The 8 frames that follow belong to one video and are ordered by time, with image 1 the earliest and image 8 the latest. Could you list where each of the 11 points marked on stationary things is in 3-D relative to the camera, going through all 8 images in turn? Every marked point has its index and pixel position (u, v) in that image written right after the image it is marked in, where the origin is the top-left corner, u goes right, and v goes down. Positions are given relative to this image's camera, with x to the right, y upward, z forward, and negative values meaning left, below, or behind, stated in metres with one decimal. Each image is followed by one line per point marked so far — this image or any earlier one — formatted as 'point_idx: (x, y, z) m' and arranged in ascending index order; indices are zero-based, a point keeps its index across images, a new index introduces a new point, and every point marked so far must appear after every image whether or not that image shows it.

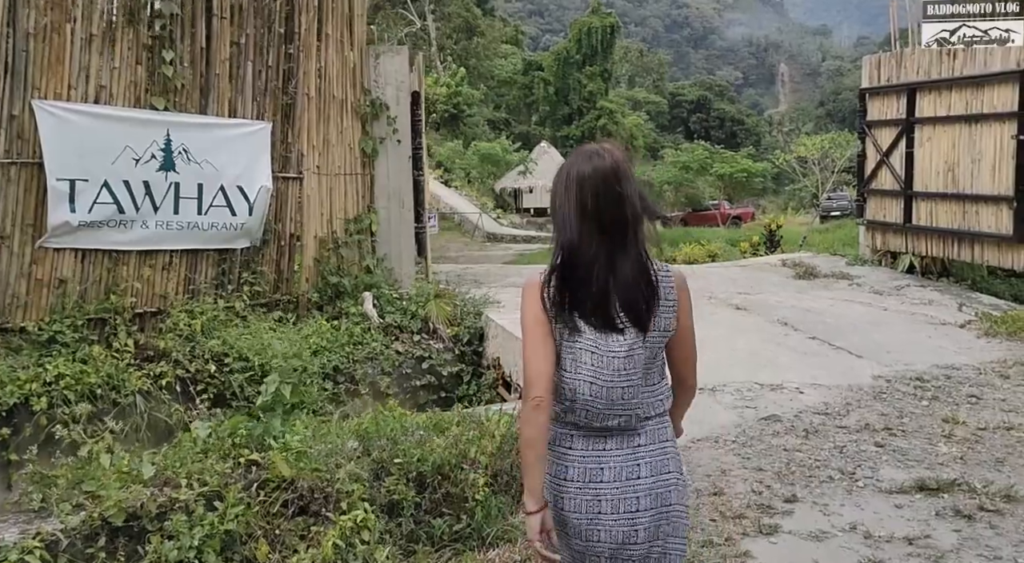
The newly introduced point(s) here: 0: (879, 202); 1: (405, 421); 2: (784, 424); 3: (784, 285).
0: (+3.3, +0.7, +7.4) m
1: (-0.4, -0.5, +3.2) m
2: (+1.2, -0.6, +3.8) m
3: (+2.3, 0.0, +6.9) m
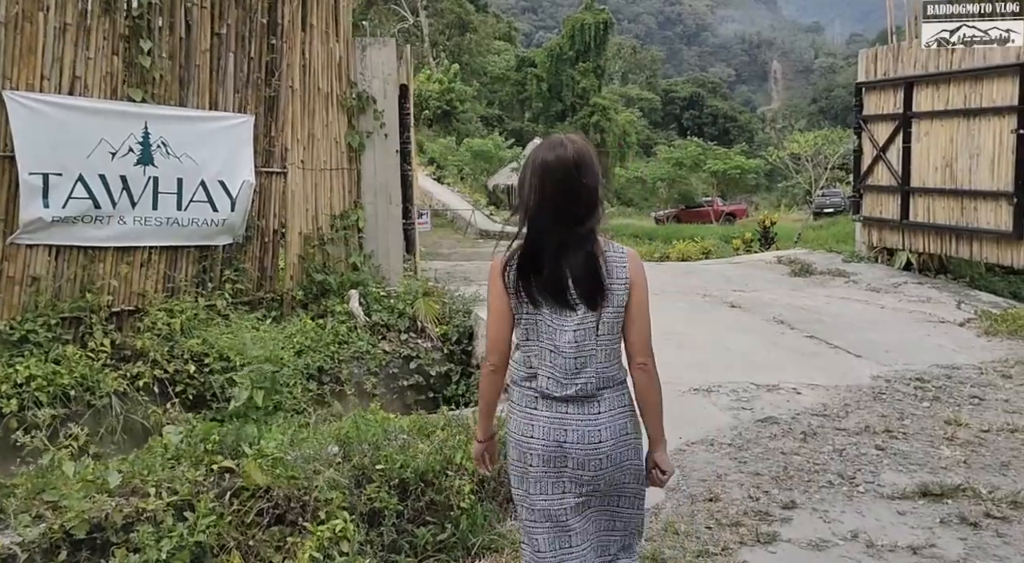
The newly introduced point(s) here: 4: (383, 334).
0: (+3.2, +0.7, +7.3) m
1: (-0.5, -0.5, +3.1) m
2: (+1.2, -0.6, +3.7) m
3: (+2.2, 0.0, +6.8) m
4: (-0.8, -0.3, +5.2) m
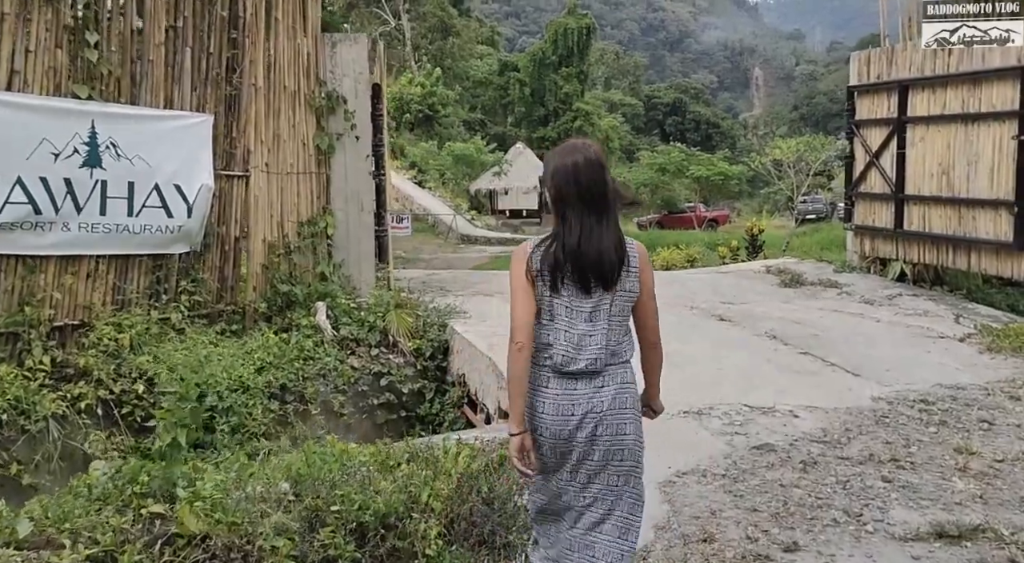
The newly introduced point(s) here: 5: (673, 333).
0: (+3.0, +0.6, +7.1) m
1: (-0.6, -0.6, +2.8) m
2: (+1.1, -0.7, +3.4) m
3: (+2.0, -0.1, +6.6) m
4: (-0.9, -0.4, +4.9) m
5: (+1.0, -0.3, +5.2) m
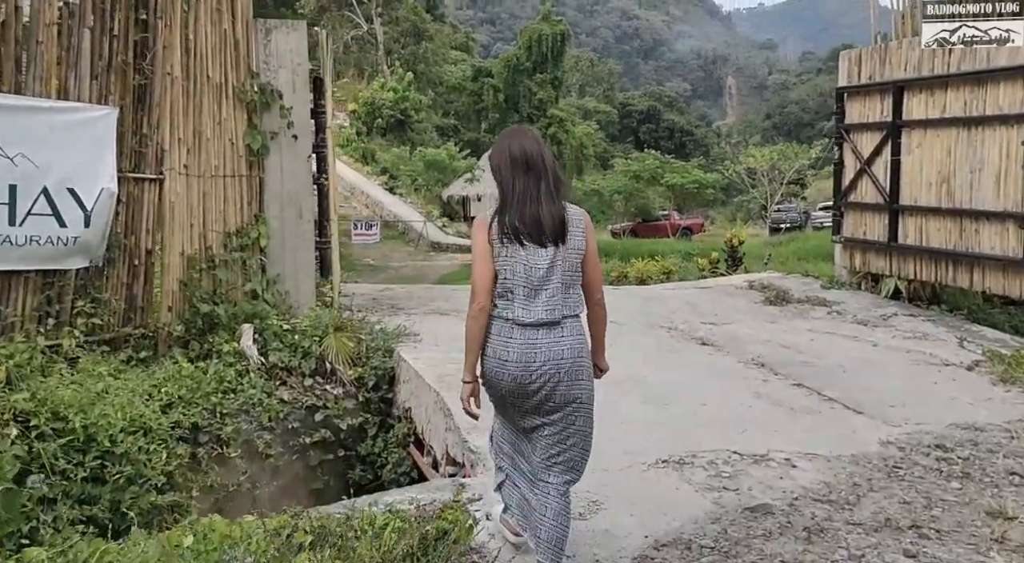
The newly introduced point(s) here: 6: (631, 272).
0: (+2.7, +0.5, +6.6) m
1: (-0.7, -0.7, +2.2) m
2: (+0.9, -0.8, +2.8) m
3: (+1.7, -0.2, +6.0) m
4: (-1.2, -0.5, +4.2) m
5: (+0.8, -0.4, +4.6) m
6: (+1.6, +0.1, +11.0) m
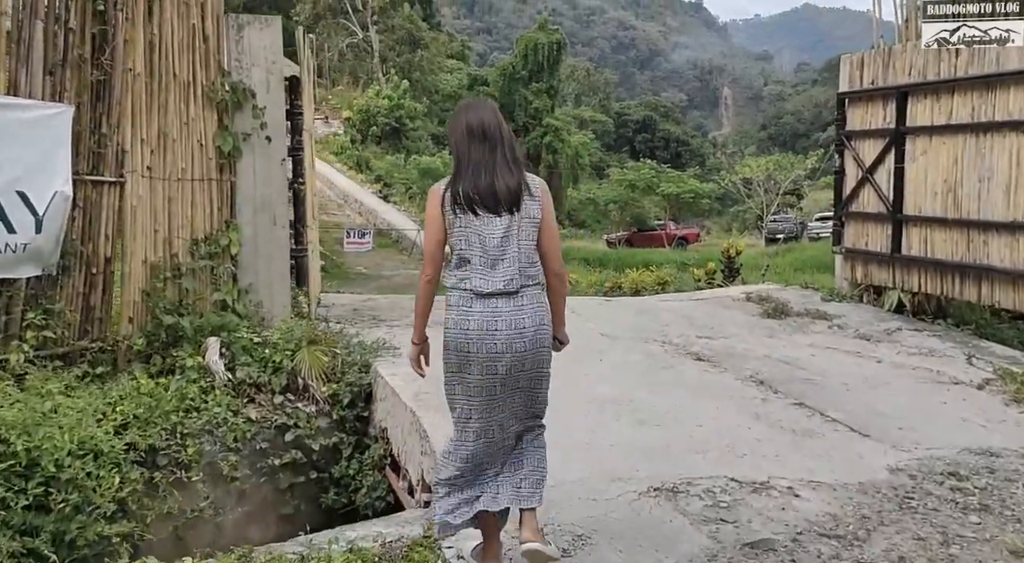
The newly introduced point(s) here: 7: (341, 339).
0: (+2.6, +0.4, +6.3) m
1: (-0.8, -0.7, +1.9) m
2: (+0.8, -0.8, +2.5) m
3: (+1.7, -0.3, +5.8) m
4: (-1.2, -0.5, +4.0) m
5: (+0.7, -0.5, +4.4) m
6: (+1.5, 0.0, +10.8) m
7: (-0.9, -0.3, +4.6) m
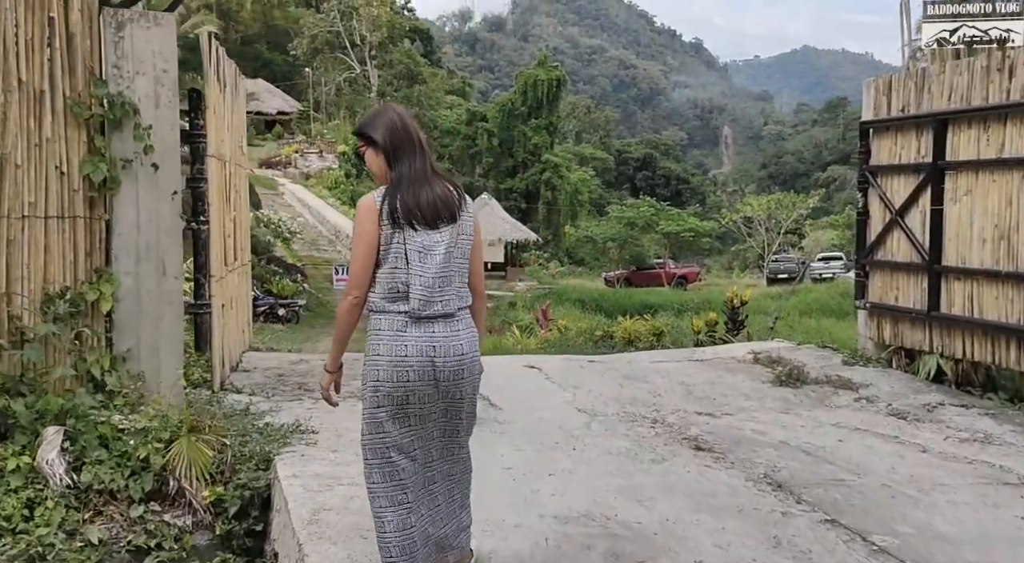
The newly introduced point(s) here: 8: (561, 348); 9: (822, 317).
0: (+2.4, 0.0, +5.4) m
1: (-1.0, -0.9, +0.9) m
2: (+0.6, -1.1, +1.5) m
3: (+1.4, -0.7, +4.8) m
4: (-1.5, -0.8, +3.0) m
5: (+0.5, -0.8, +3.4) m
6: (+1.2, -0.6, +9.8) m
7: (-1.2, -0.6, +3.6) m
8: (+0.6, -0.8, +10.0) m
9: (+6.0, -0.6, +16.2) m
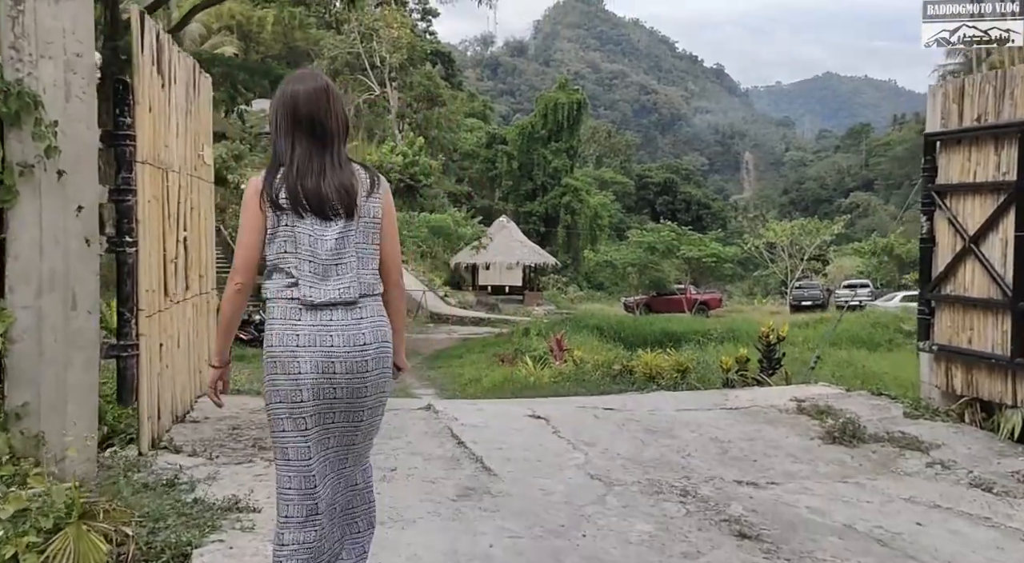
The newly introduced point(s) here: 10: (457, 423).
0: (+2.4, -0.2, +4.5) m
1: (-1.1, -0.9, +0.2) m
2: (+0.5, -1.1, +0.7) m
3: (+1.4, -0.9, +4.0) m
4: (-1.5, -0.9, +2.2) m
5: (+0.4, -0.9, +2.6) m
6: (+1.4, -0.9, +9.0) m
7: (-1.2, -0.7, +2.9) m
8: (+0.7, -1.1, +9.2) m
9: (+6.2, -1.2, +15.3) m
10: (-0.3, -0.7, +4.2) m
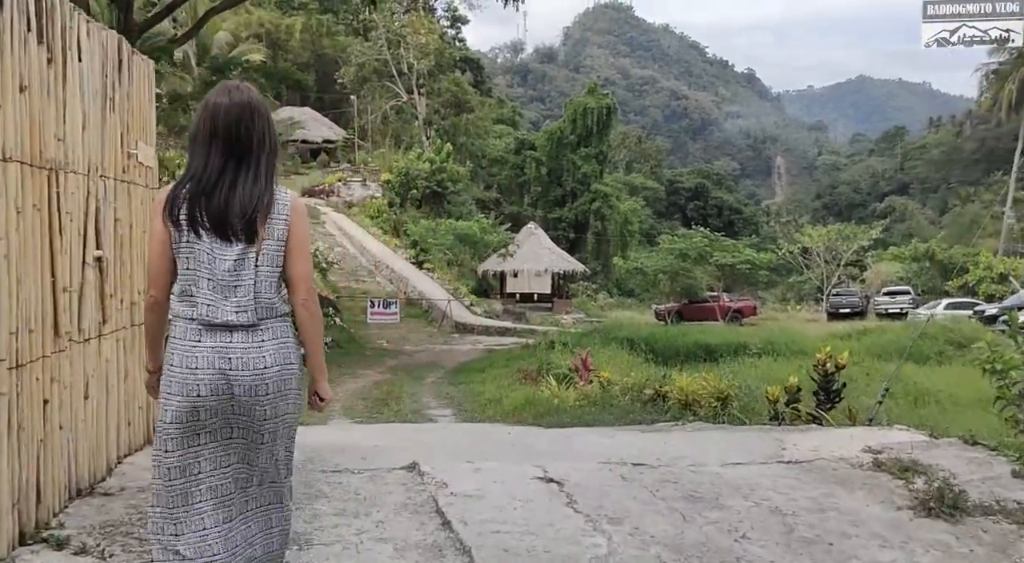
0: (+2.5, -0.3, +3.6) m
1: (-1.2, -1.0, -0.7) m
2: (+0.4, -1.2, -0.2) m
3: (+1.4, -1.0, +3.0) m
4: (-1.6, -1.0, +1.4) m
5: (+0.4, -1.0, +1.7) m
6: (+1.5, -1.1, +8.0) m
7: (-1.2, -0.8, +2.0) m
8: (+0.9, -1.3, +8.2) m
9: (+6.6, -1.4, +14.2) m
10: (-0.3, -0.8, +3.3) m
